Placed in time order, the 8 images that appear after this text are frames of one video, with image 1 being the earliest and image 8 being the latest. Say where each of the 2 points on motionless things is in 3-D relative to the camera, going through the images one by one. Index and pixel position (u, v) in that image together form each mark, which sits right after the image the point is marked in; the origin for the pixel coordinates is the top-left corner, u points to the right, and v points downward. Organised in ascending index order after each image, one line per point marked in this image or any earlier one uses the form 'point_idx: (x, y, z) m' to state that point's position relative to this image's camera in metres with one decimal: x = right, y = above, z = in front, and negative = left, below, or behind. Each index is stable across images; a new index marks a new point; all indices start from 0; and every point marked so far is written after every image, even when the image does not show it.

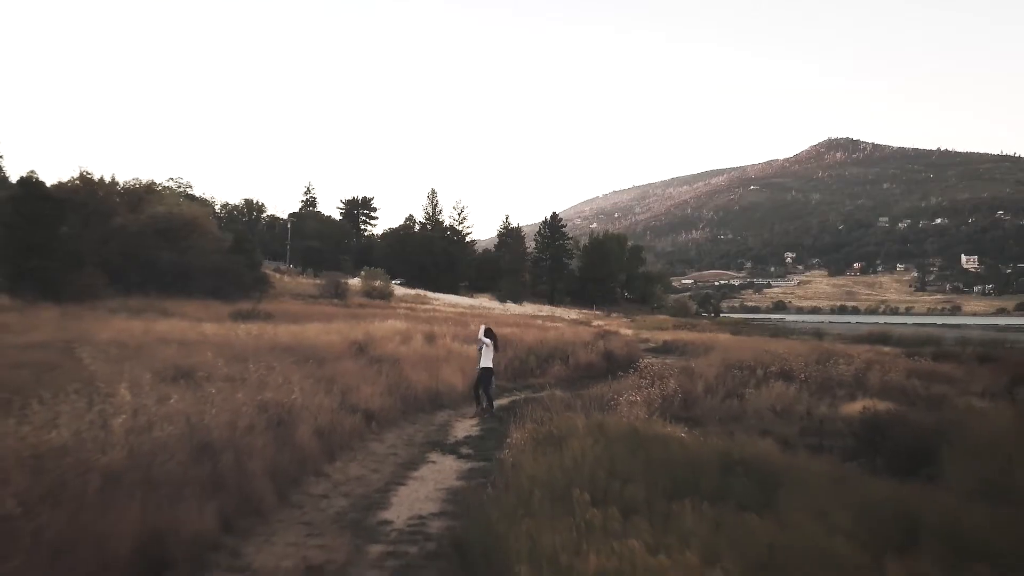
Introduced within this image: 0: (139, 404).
0: (-4.1, -1.3, +7.3) m
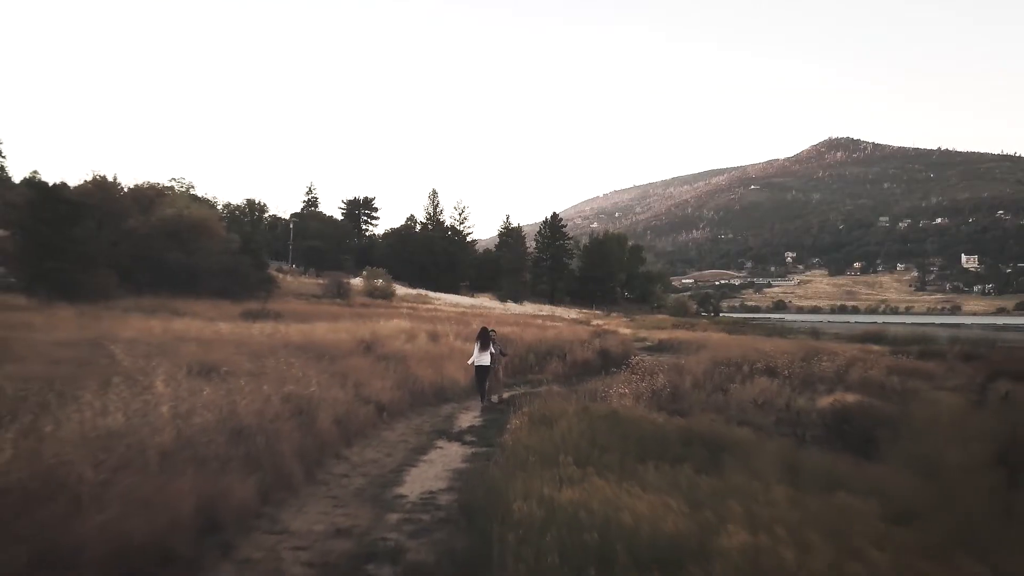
0: (-4.1, -1.3, +8.1) m
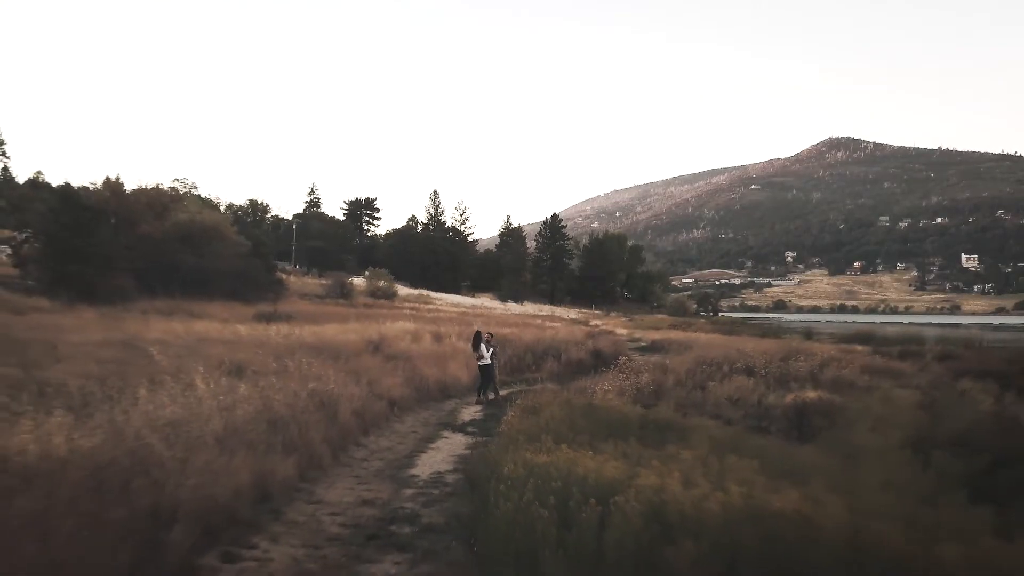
0: (-4.2, -1.4, +9.3) m
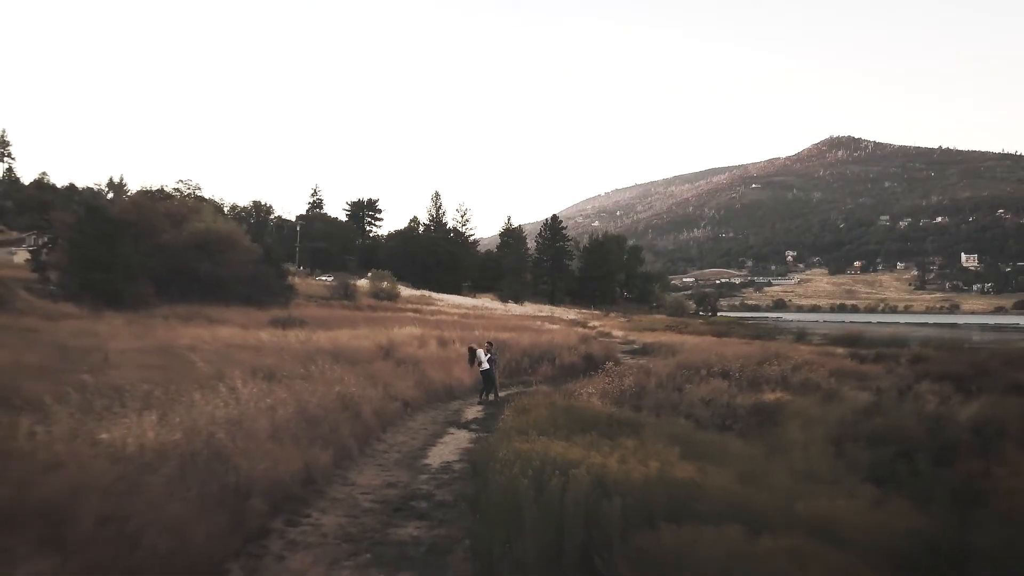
0: (-4.2, -1.7, +10.9) m
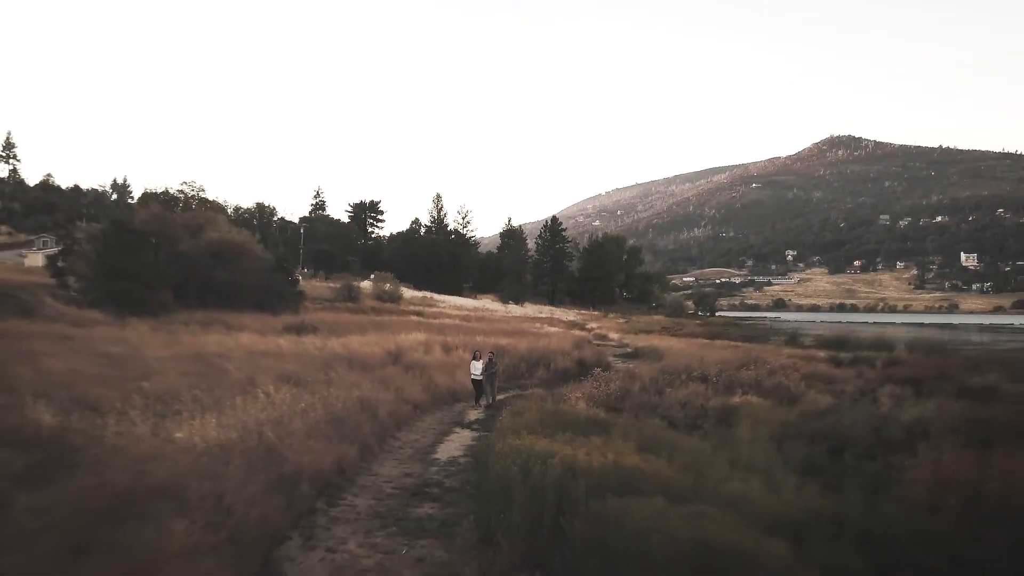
0: (-4.3, -2.1, +12.7) m
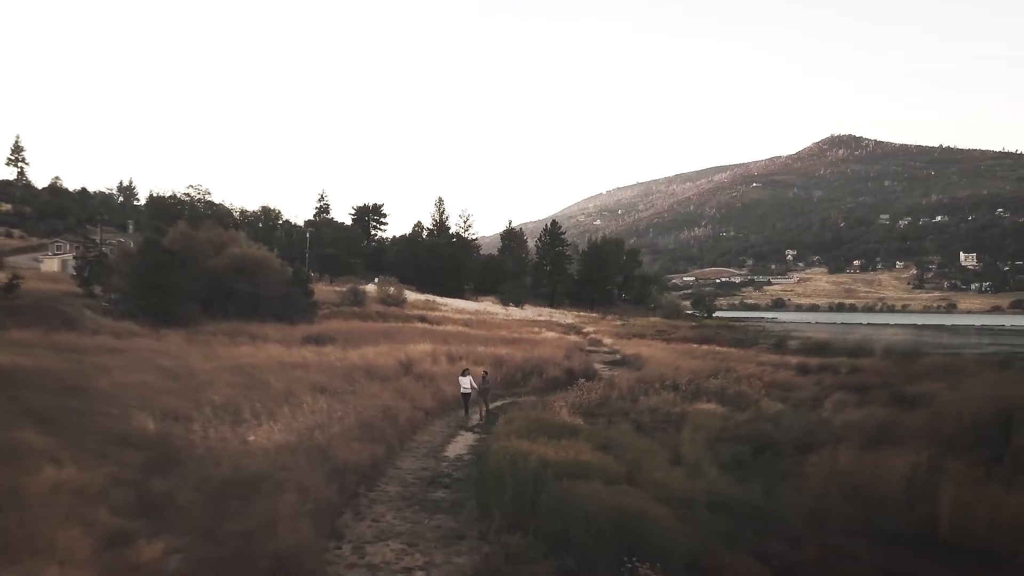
0: (-4.4, -2.8, +15.5) m
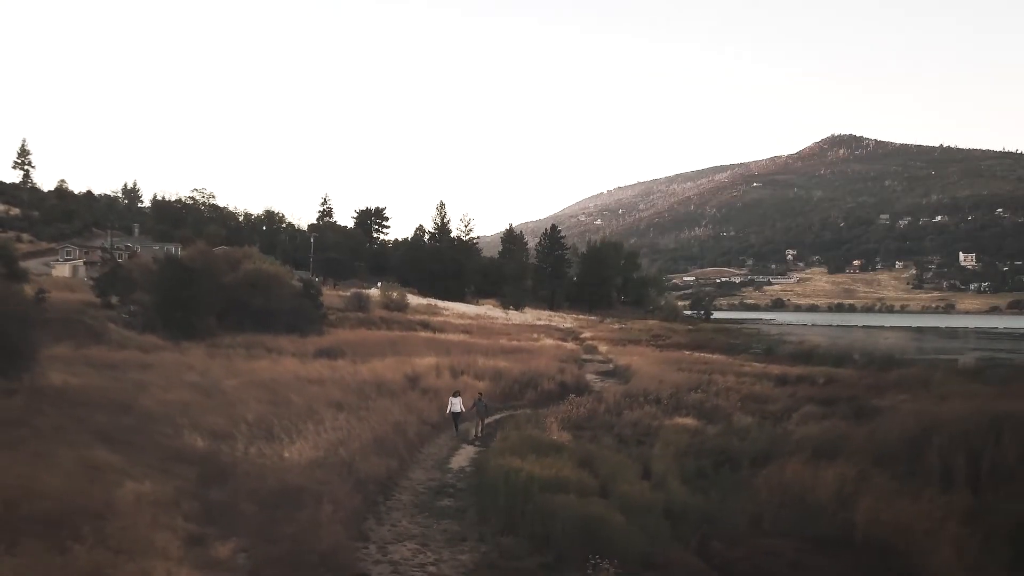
0: (-4.5, -3.6, +17.7) m
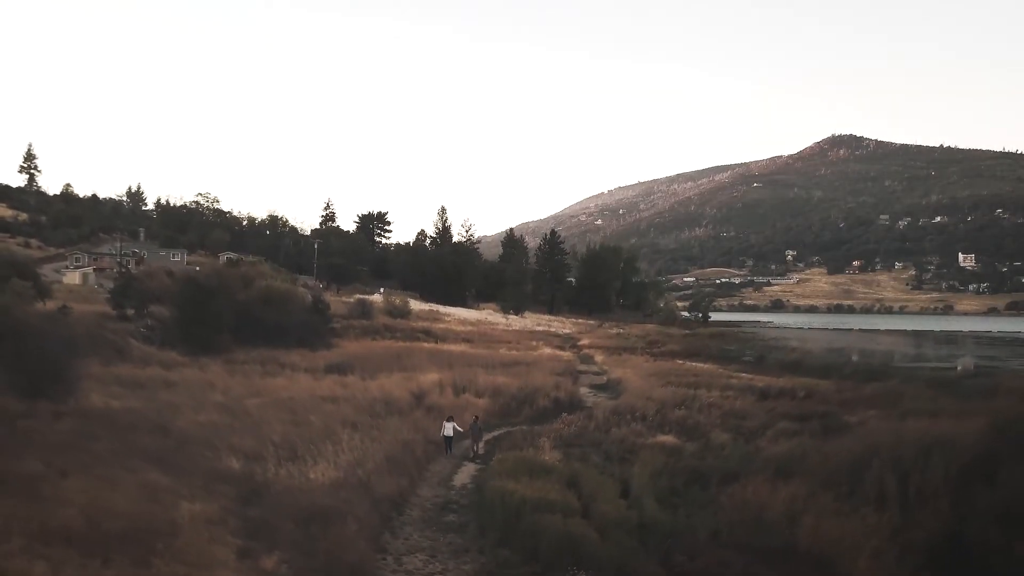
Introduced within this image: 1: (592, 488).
0: (-4.6, -4.6, +19.8) m
1: (+1.9, -4.8, +15.8) m
